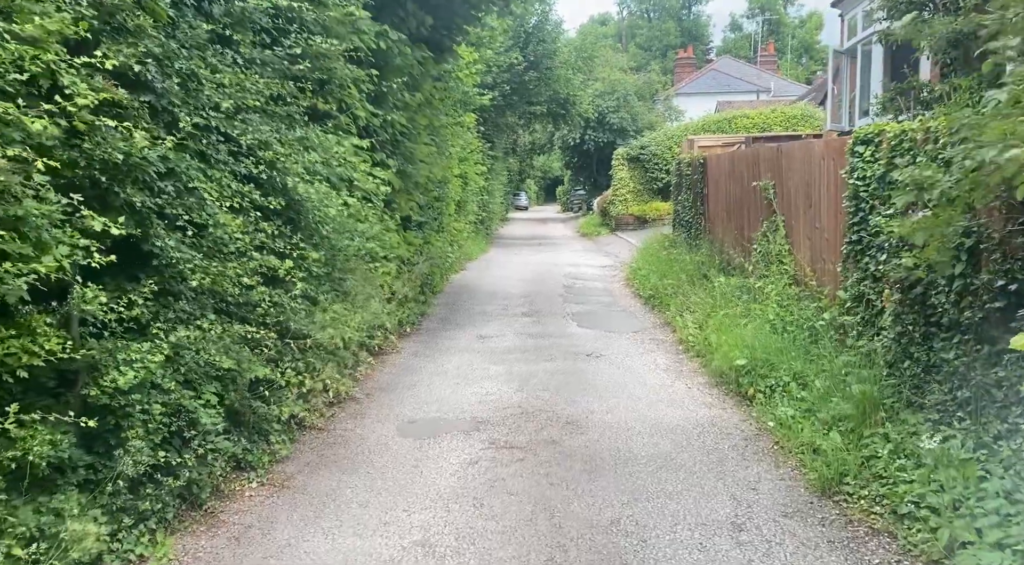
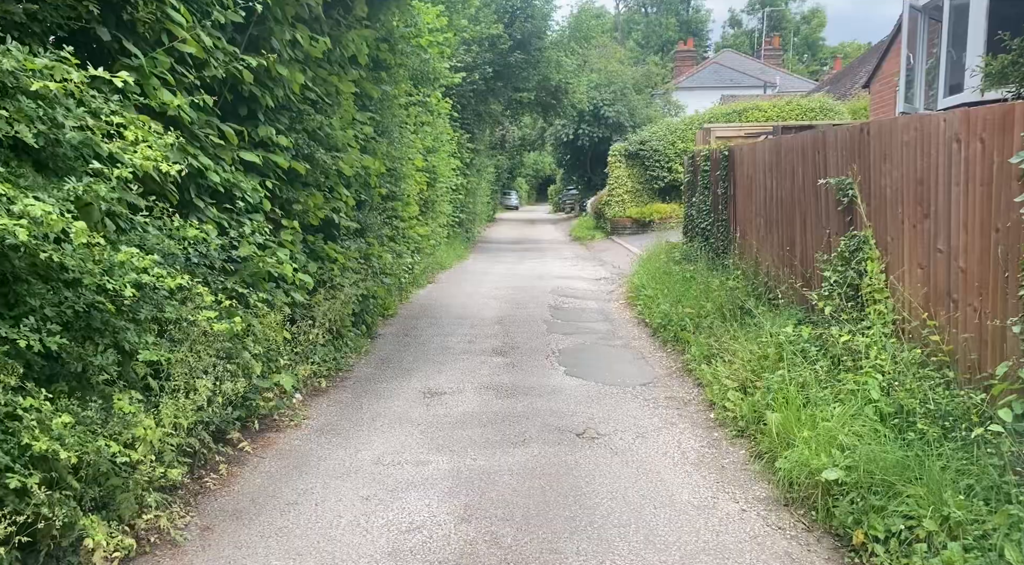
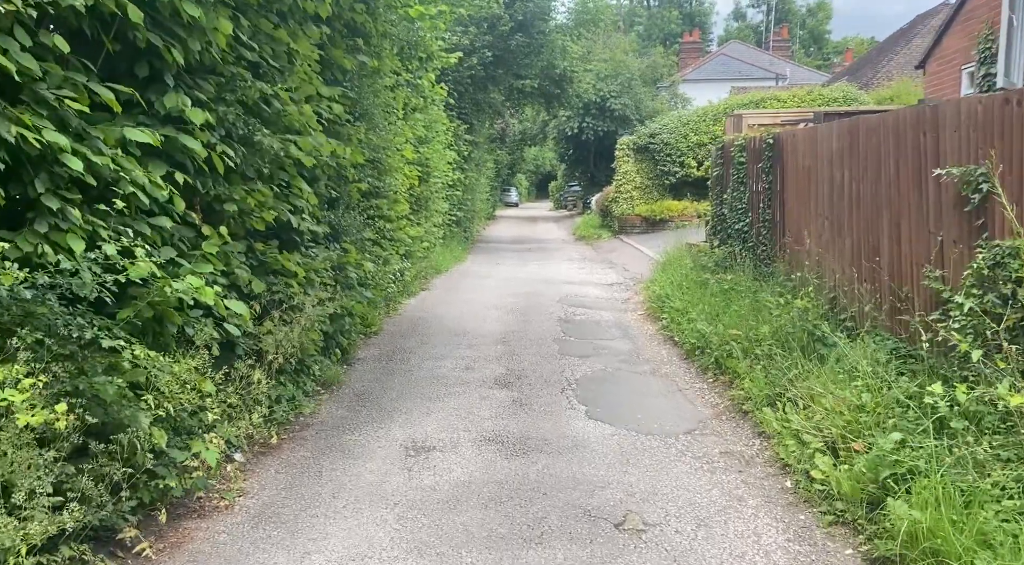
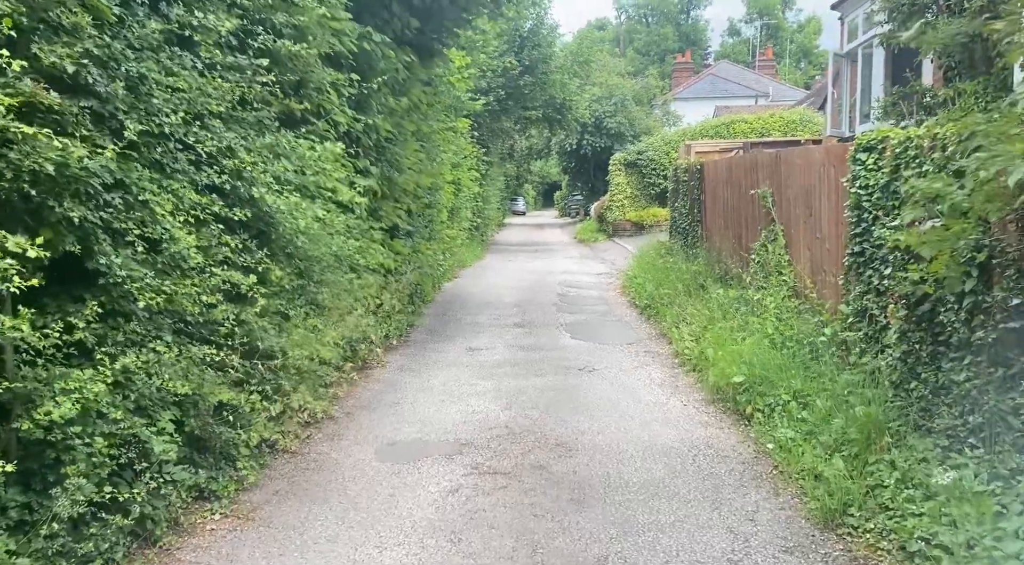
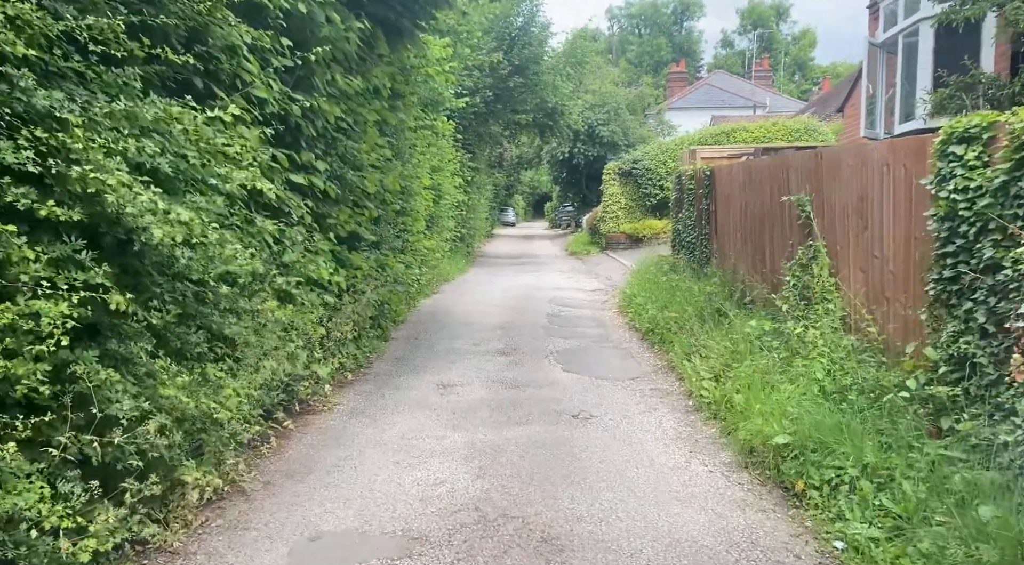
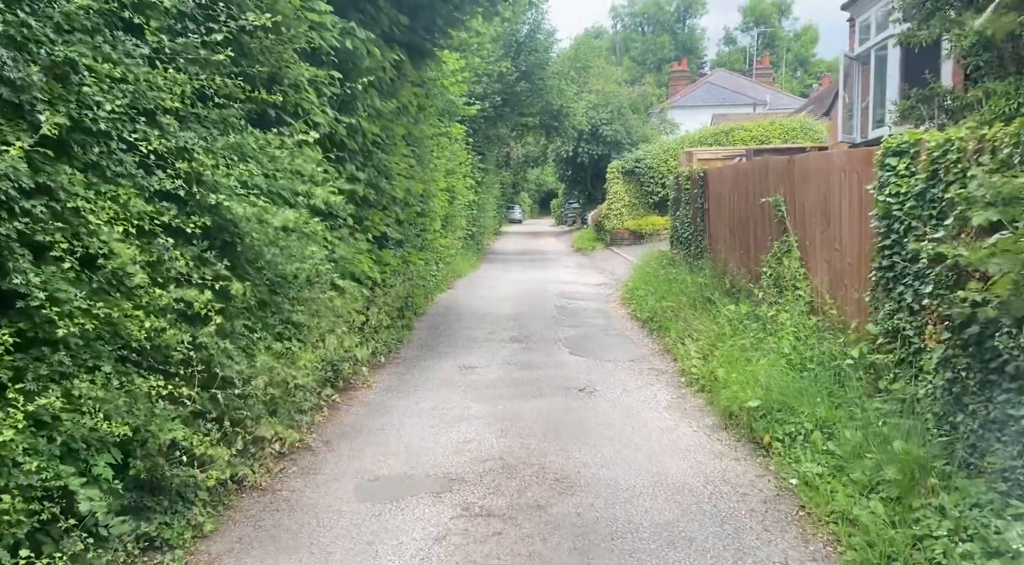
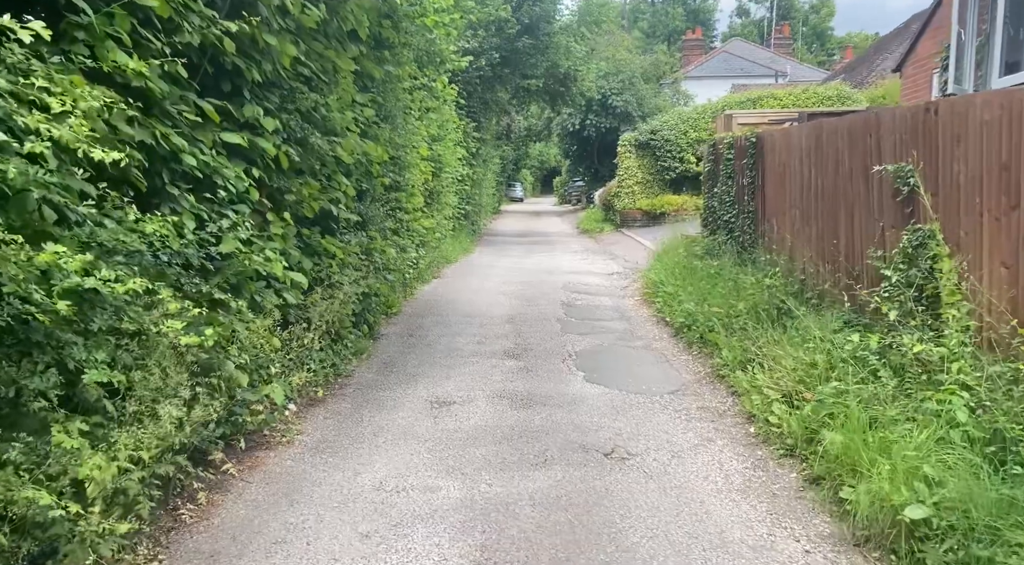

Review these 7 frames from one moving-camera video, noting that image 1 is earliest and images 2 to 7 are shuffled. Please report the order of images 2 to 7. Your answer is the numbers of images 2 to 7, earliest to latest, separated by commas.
4, 6, 5, 2, 7, 3
